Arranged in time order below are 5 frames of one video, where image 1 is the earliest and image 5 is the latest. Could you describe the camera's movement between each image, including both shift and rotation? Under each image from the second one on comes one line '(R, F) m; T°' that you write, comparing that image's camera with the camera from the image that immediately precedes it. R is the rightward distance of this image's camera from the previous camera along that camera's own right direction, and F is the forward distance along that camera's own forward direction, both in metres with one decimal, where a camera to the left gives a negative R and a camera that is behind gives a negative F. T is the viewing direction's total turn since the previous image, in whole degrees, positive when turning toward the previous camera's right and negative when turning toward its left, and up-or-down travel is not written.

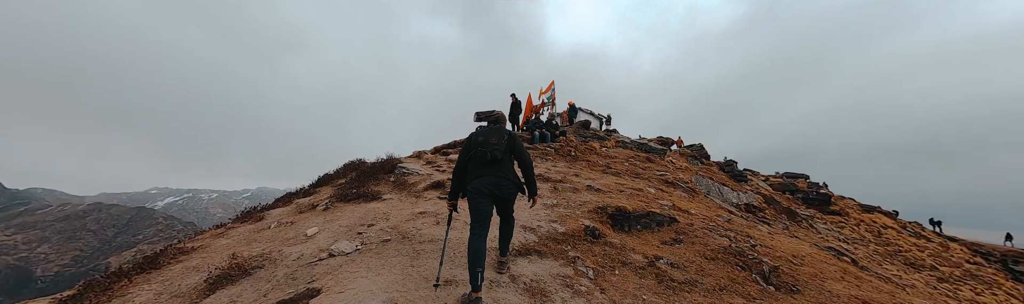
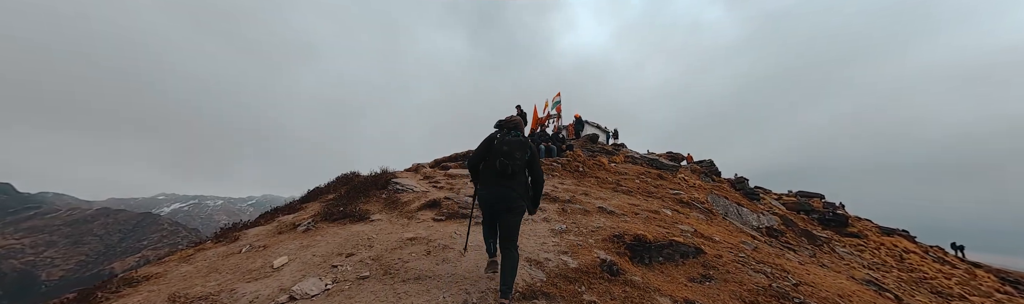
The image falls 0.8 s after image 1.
(0.0, +0.9) m; -1°
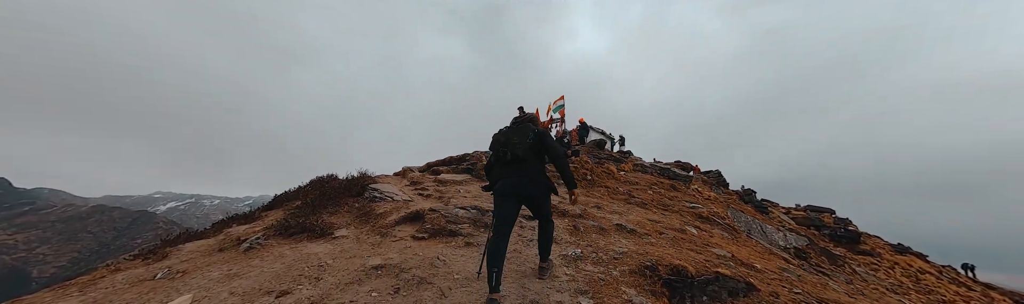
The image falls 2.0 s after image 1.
(0.0, +1.5) m; 0°
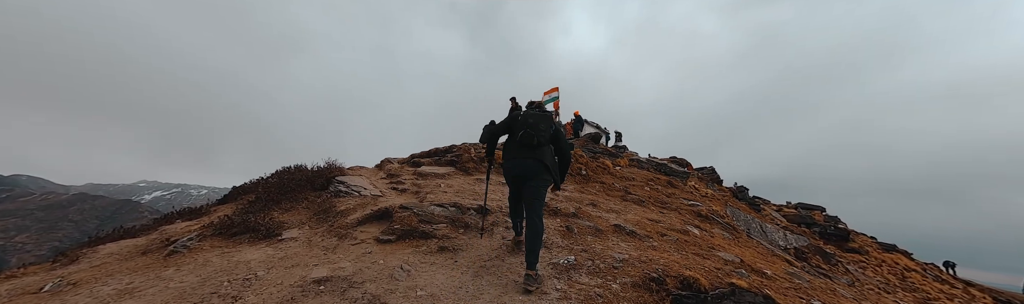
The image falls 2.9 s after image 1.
(+0.2, +0.9) m; +1°
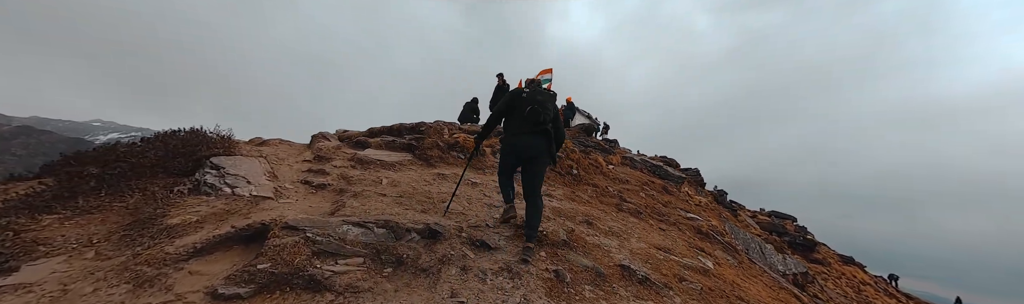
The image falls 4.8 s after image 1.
(+0.1, +2.3) m; +3°
